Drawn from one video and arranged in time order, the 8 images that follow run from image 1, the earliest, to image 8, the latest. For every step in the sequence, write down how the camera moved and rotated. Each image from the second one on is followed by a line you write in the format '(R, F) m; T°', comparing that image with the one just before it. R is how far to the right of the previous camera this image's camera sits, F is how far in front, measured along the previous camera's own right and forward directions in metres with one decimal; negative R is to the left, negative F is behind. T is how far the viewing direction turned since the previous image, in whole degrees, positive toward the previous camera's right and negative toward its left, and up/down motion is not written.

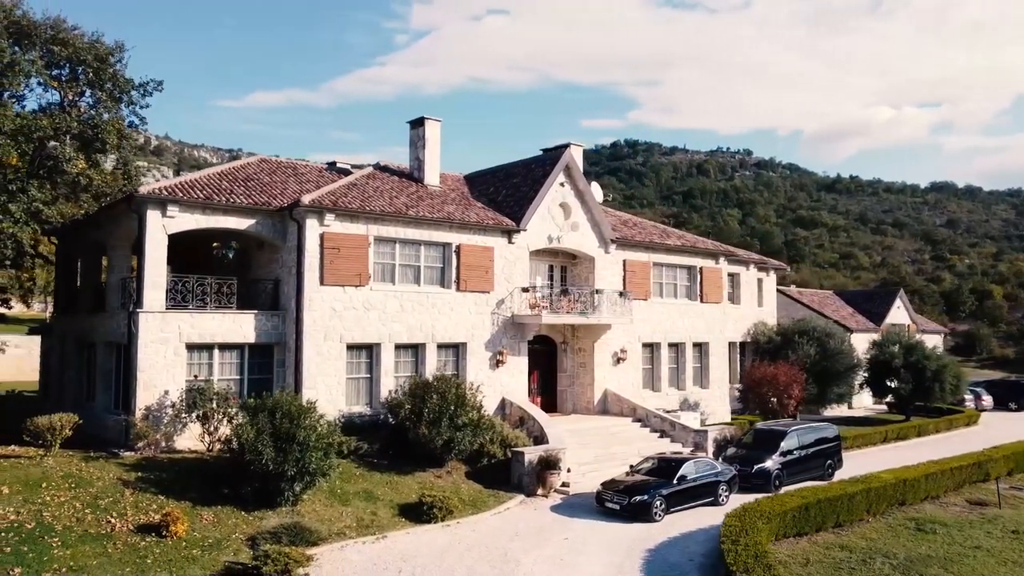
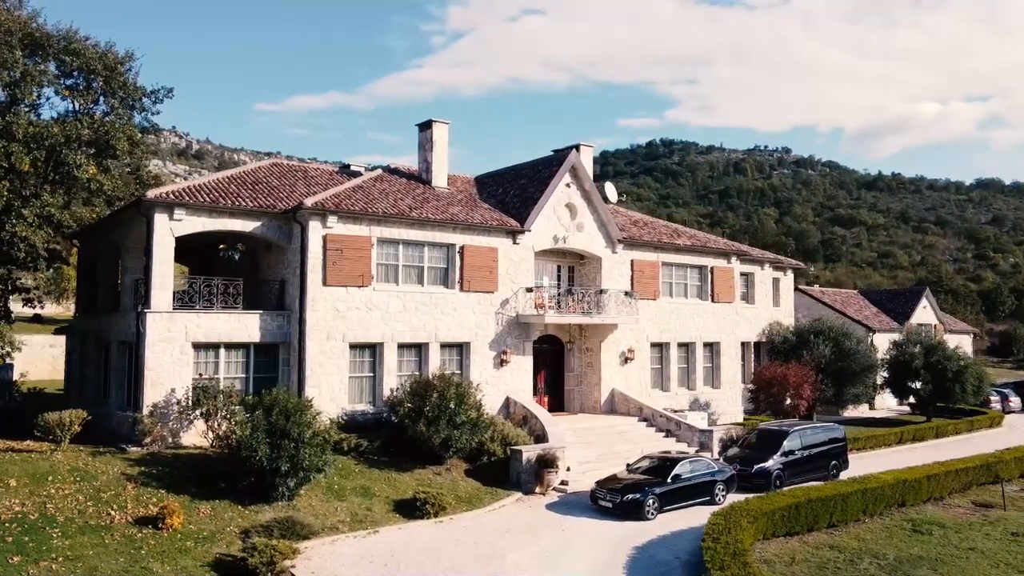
(+1.0, -0.2) m; -2°
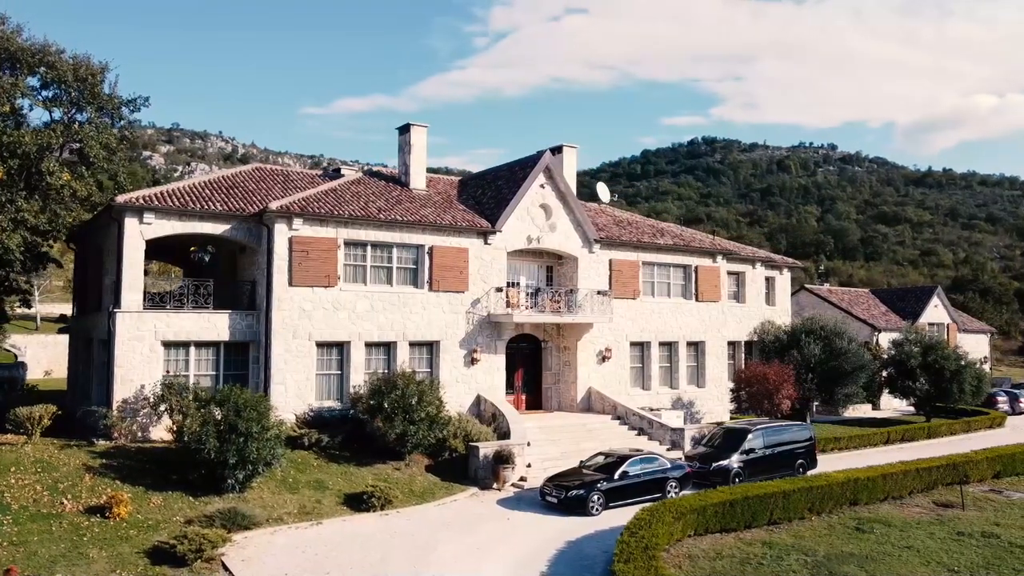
(+2.3, -0.4) m; -3°
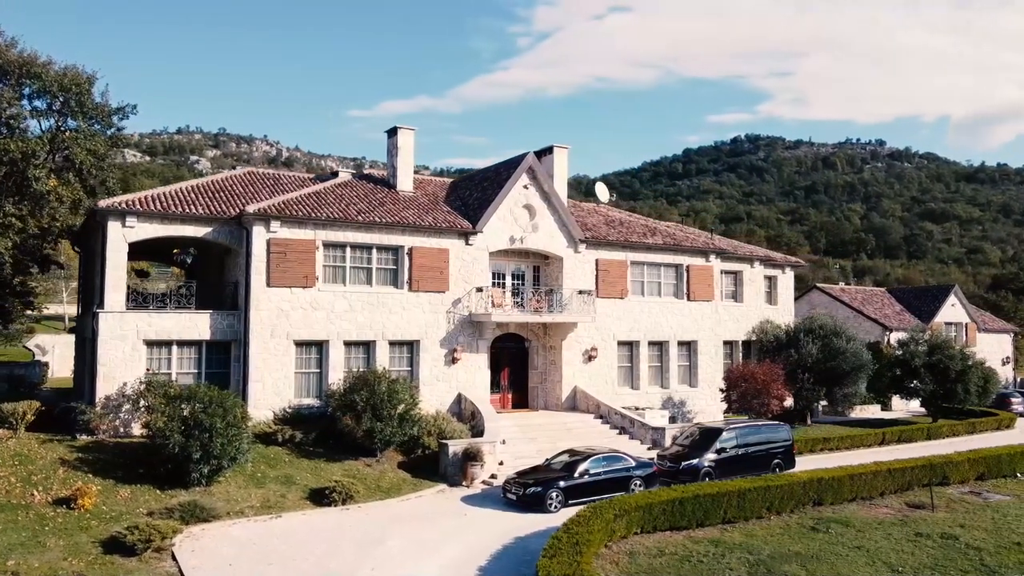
(+2.0, -0.2) m; -3°
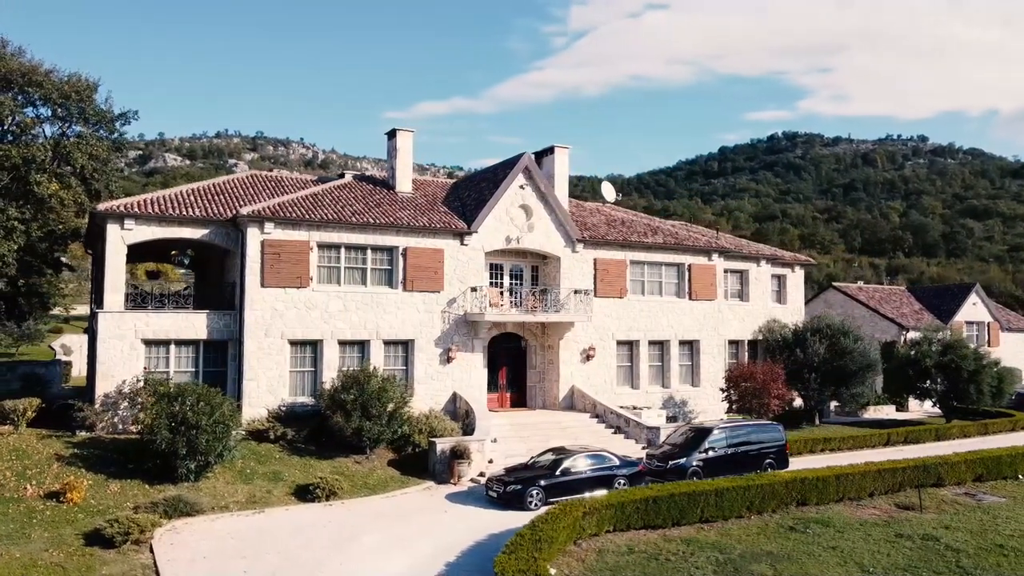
(+1.3, -0.1) m; -2°
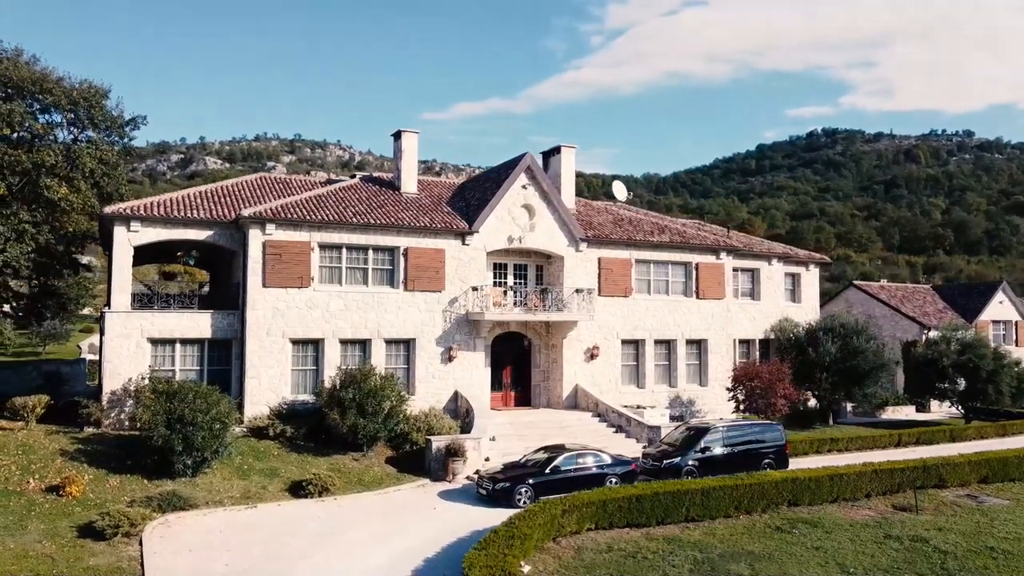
(+1.2, -0.1) m; -2°
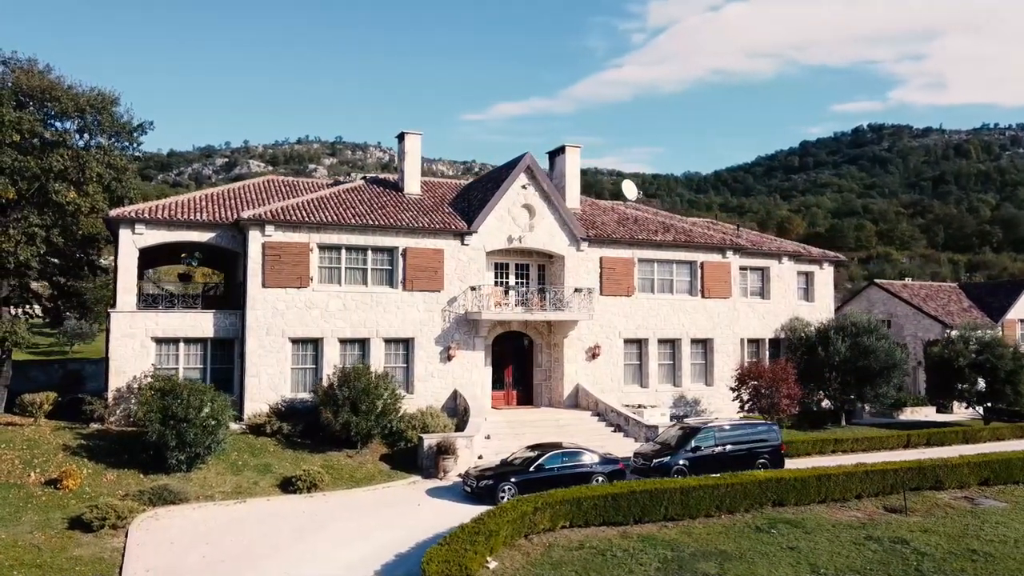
(+1.4, -0.1) m; -3°
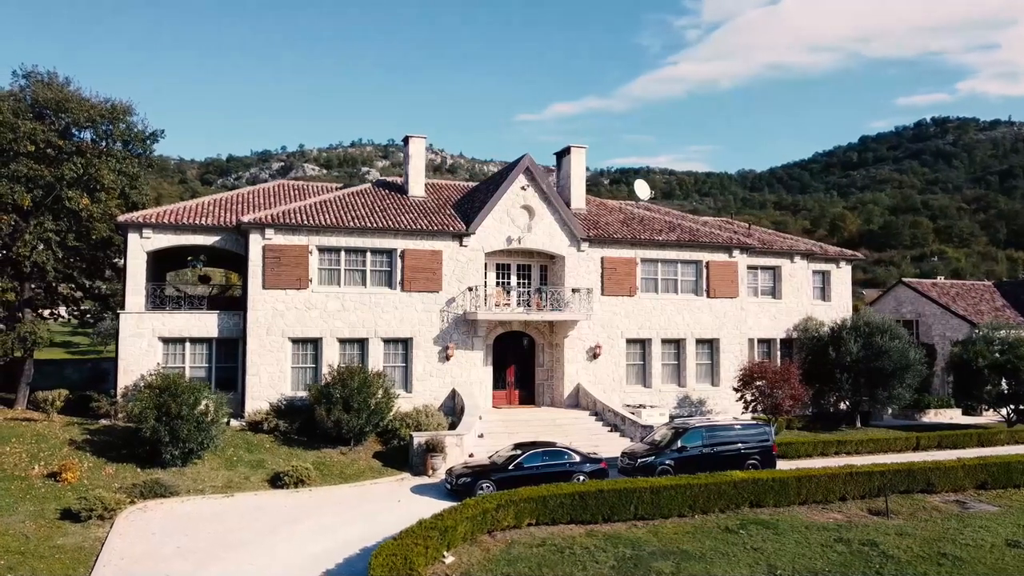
(+1.9, -0.2) m; -4°
